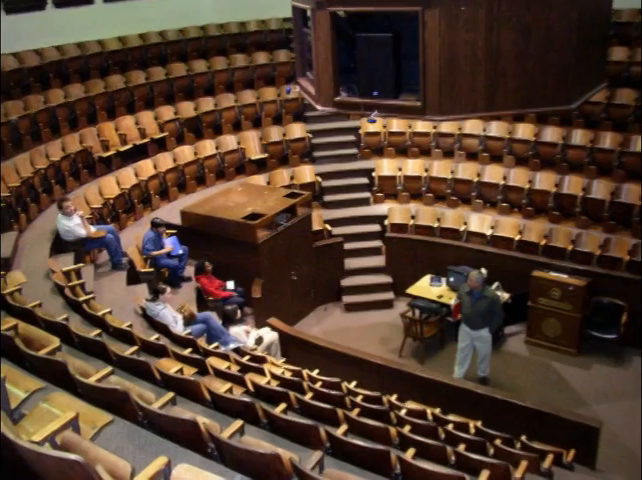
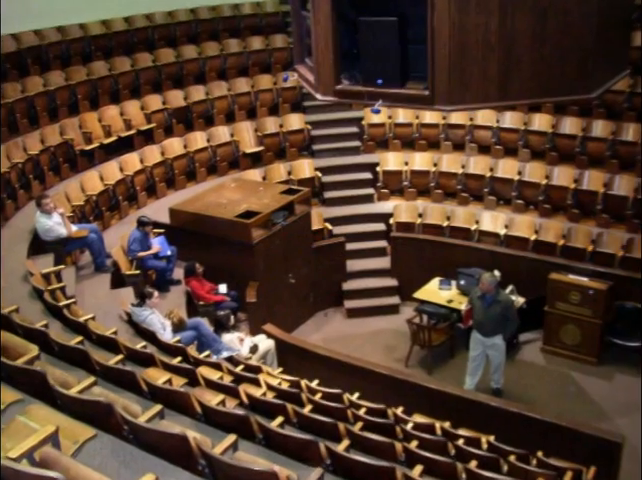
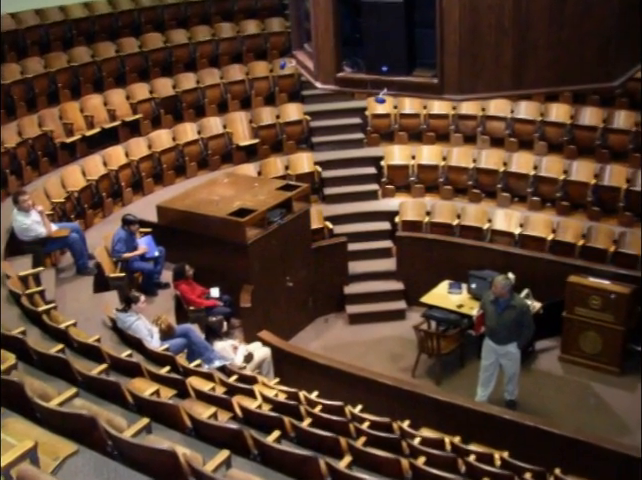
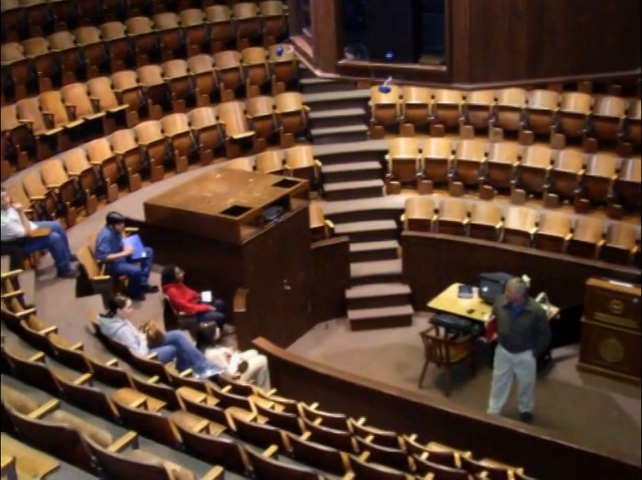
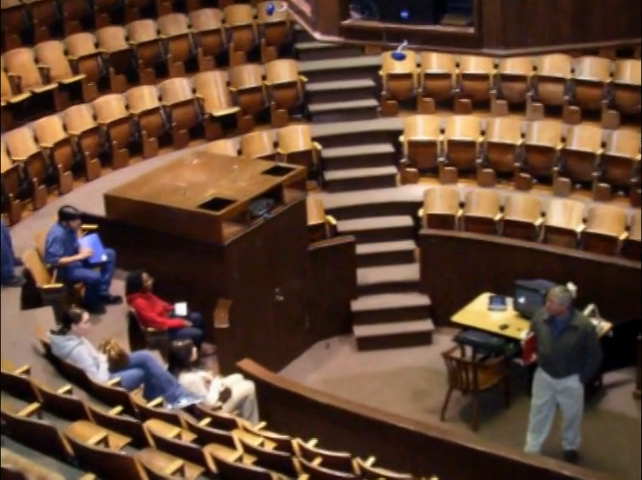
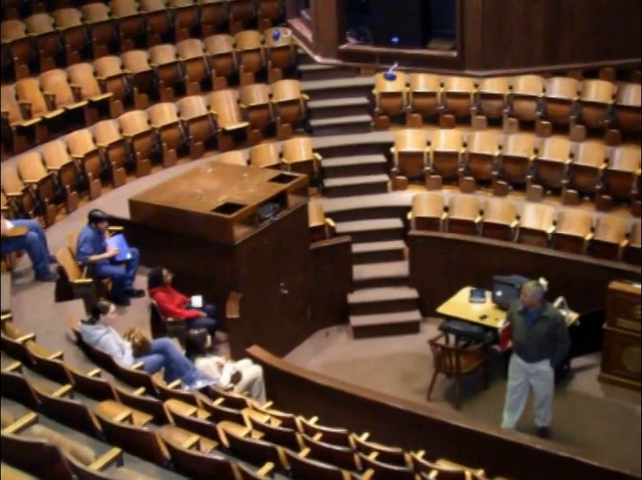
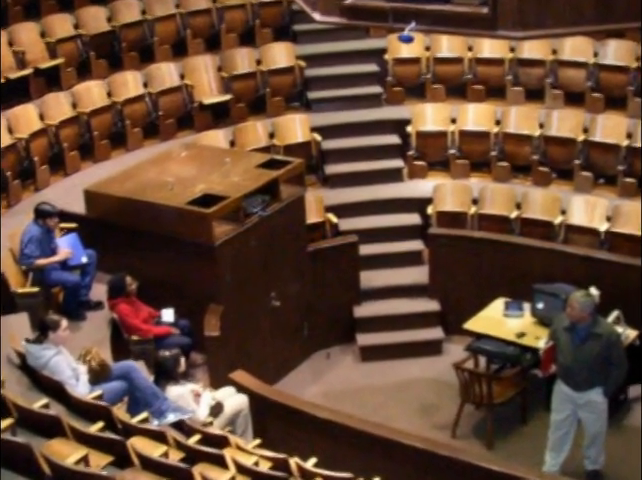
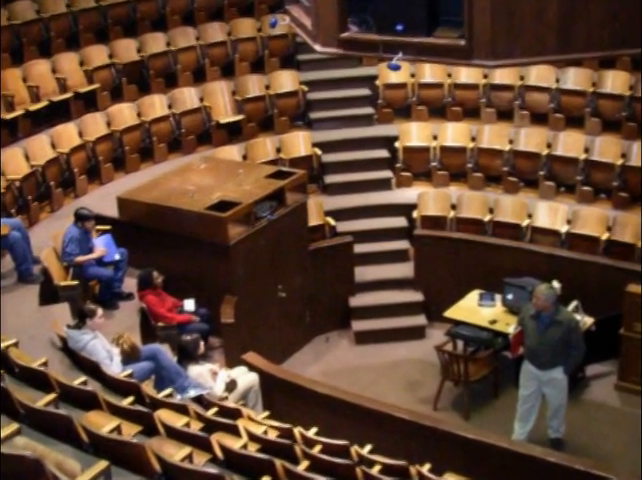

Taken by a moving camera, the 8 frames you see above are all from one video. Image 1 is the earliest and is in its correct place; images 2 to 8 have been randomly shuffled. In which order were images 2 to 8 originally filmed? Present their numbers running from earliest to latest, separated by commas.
2, 3, 4, 6, 8, 5, 7
